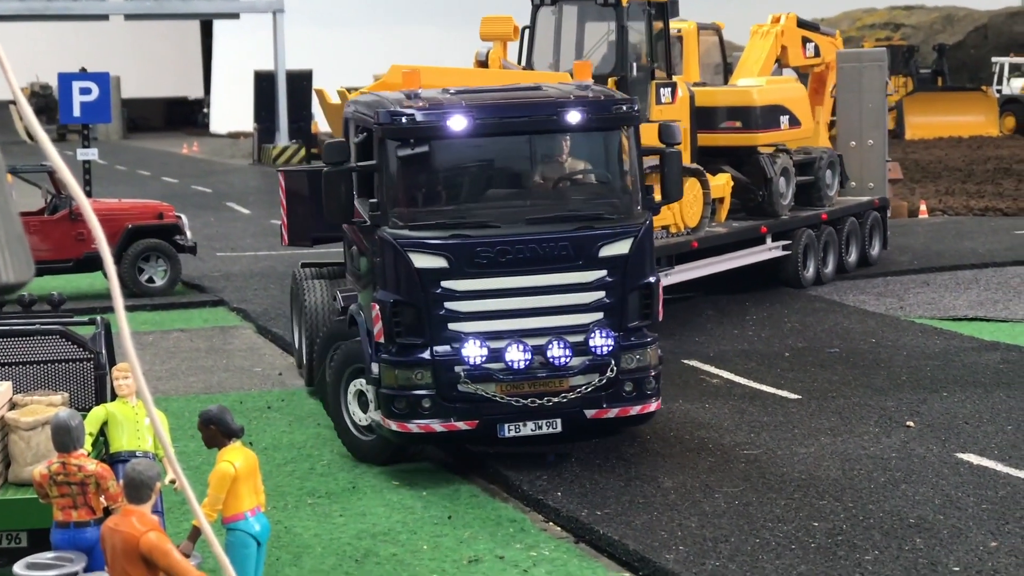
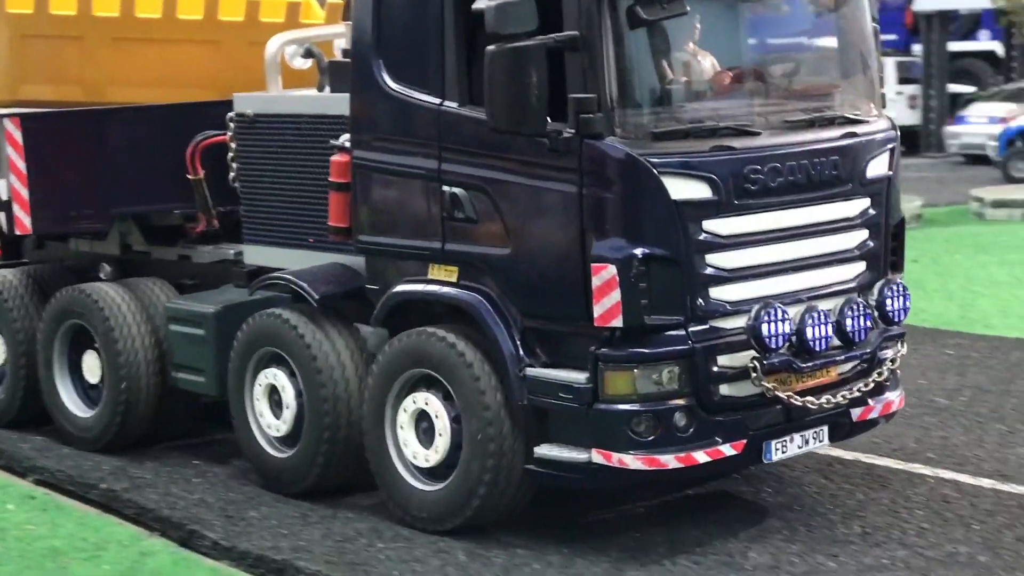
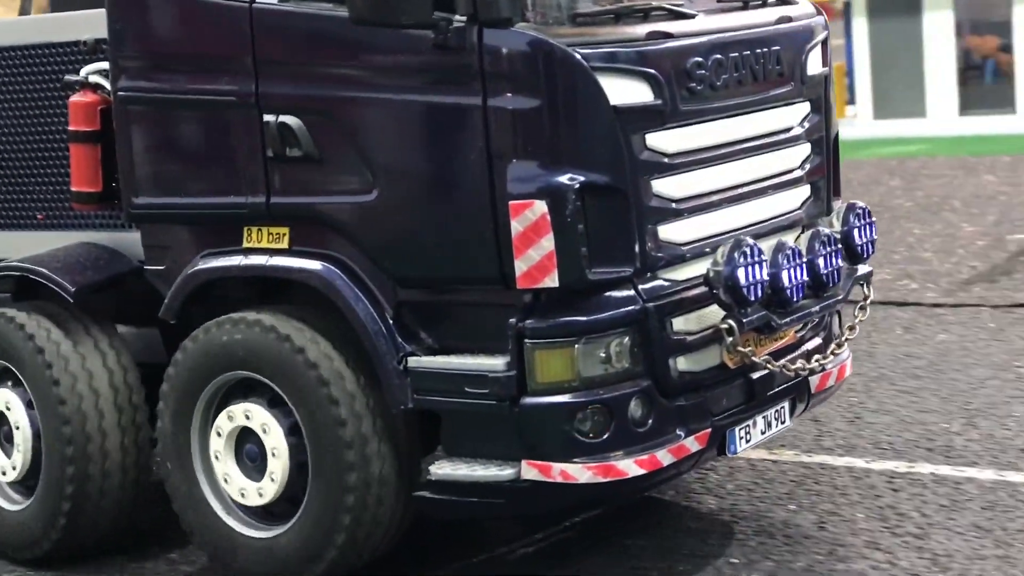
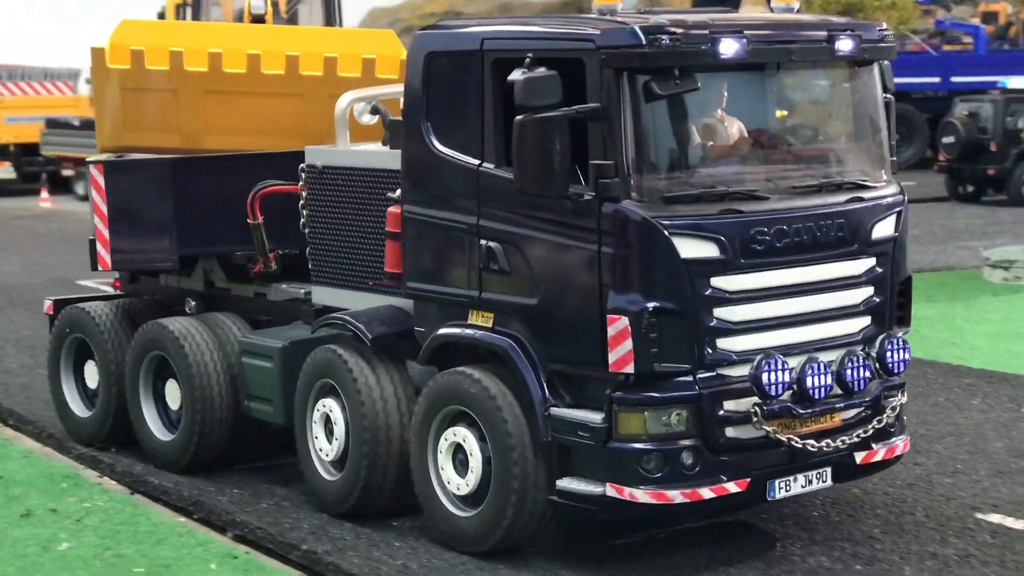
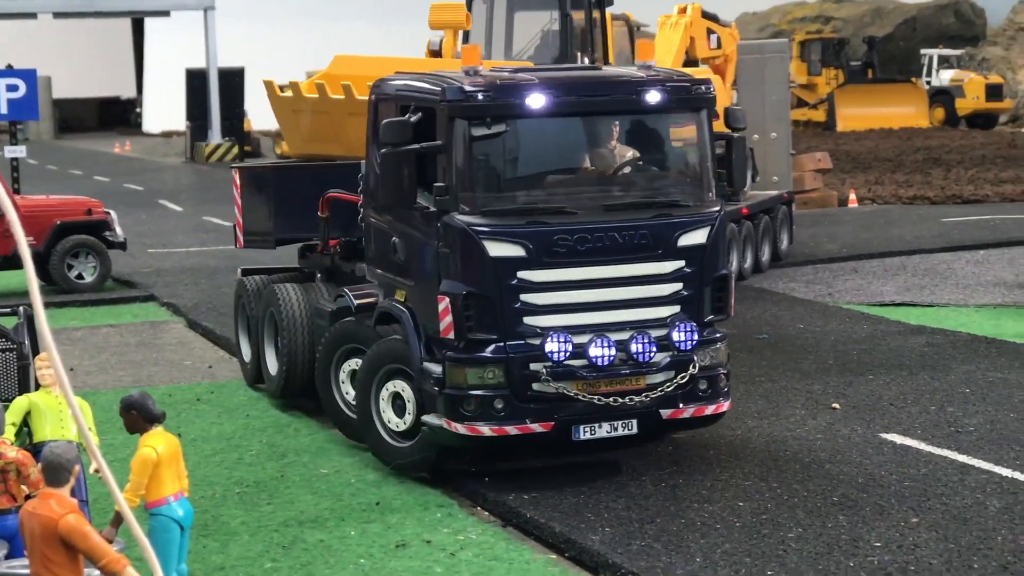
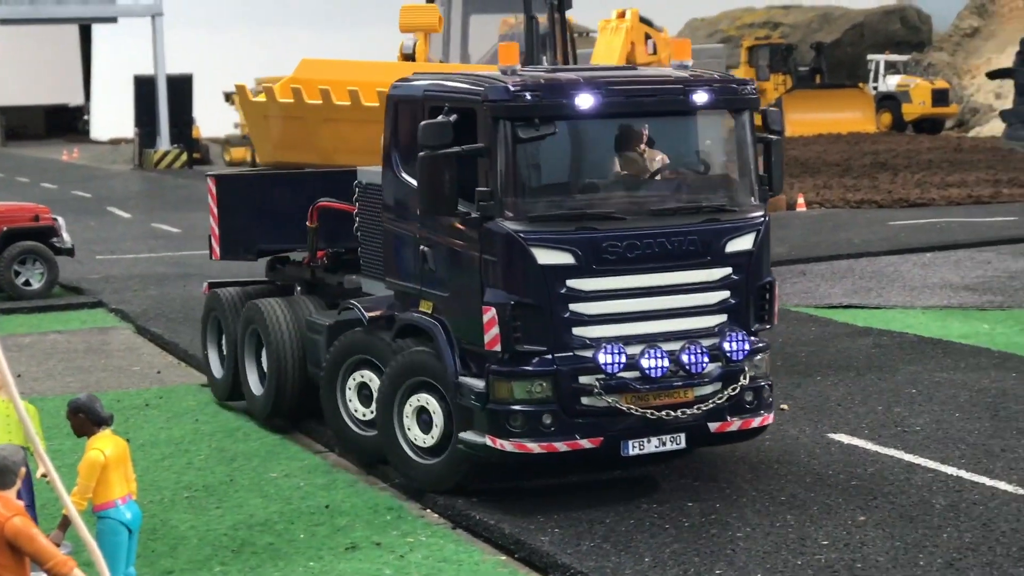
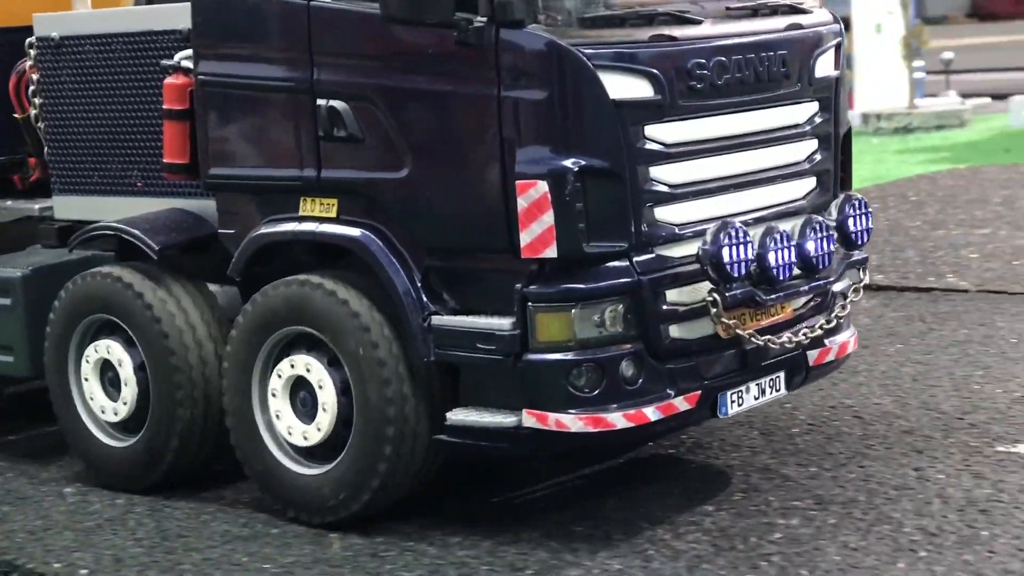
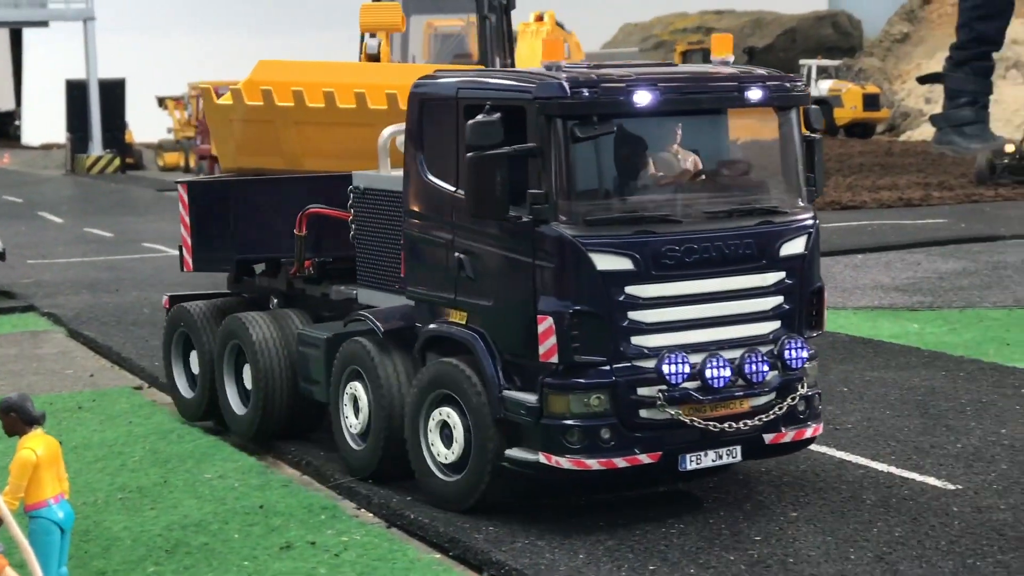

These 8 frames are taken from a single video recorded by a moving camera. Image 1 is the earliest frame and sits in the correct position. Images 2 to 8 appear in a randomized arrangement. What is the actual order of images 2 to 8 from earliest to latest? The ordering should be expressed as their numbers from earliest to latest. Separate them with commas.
5, 6, 8, 4, 2, 7, 3
